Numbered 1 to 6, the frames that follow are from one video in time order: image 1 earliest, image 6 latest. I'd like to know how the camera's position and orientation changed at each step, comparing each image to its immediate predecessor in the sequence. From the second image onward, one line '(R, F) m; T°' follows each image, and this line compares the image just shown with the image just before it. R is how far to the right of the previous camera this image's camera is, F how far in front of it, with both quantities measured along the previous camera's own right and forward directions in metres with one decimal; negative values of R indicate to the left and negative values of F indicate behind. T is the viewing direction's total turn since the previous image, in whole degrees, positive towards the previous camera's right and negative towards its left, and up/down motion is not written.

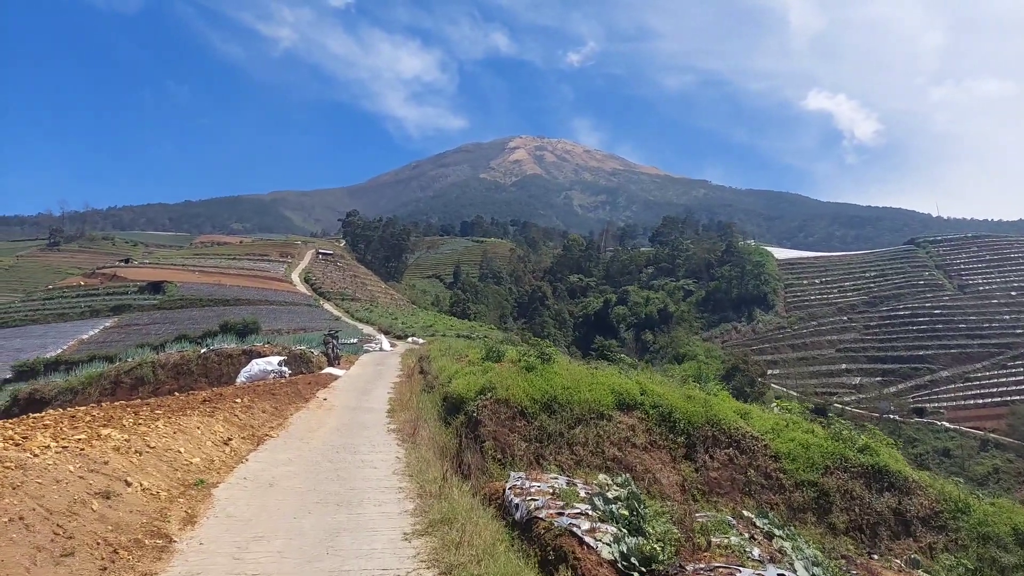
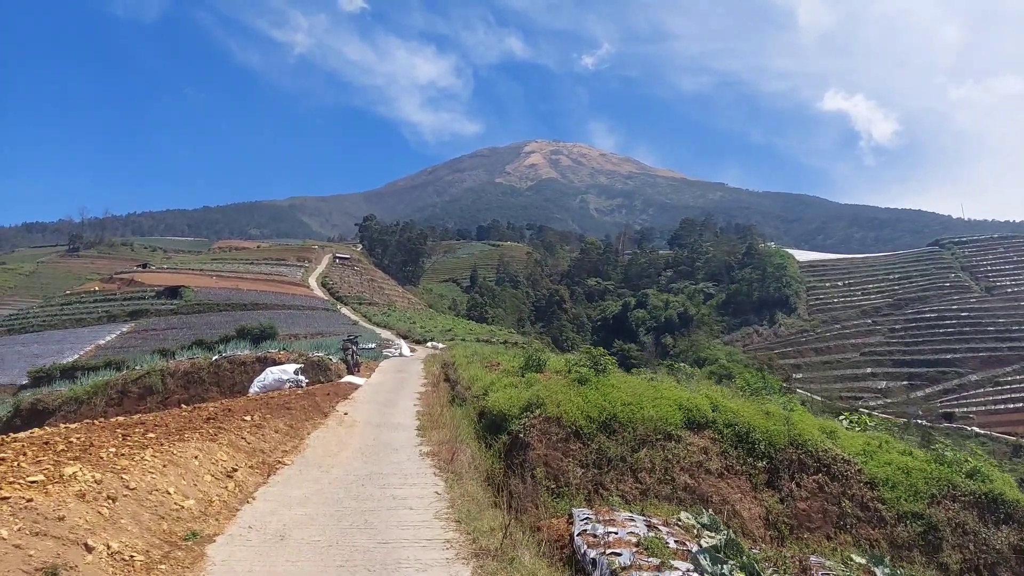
(-0.5, +1.3) m; -2°
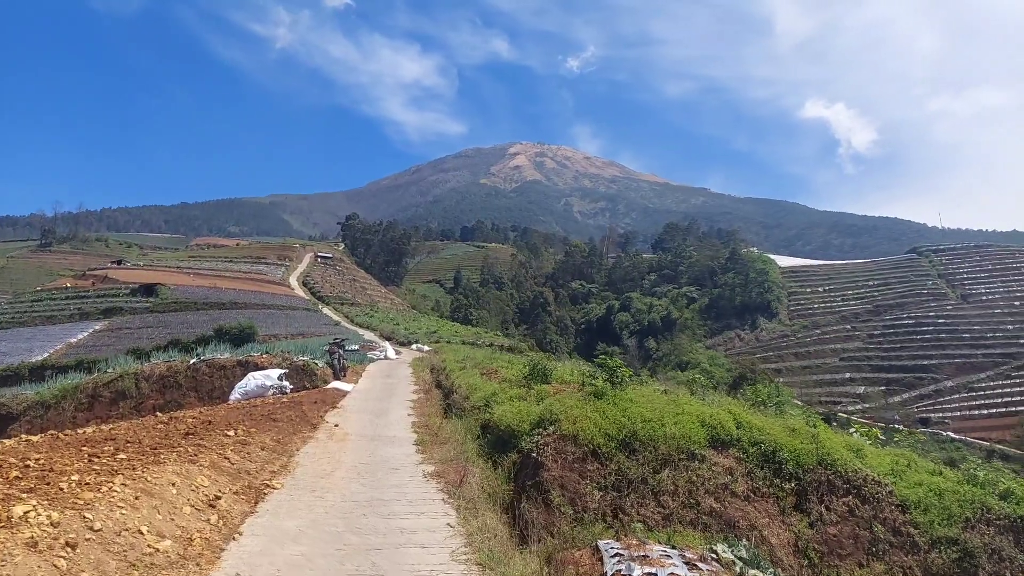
(-0.4, +0.6) m; +2°
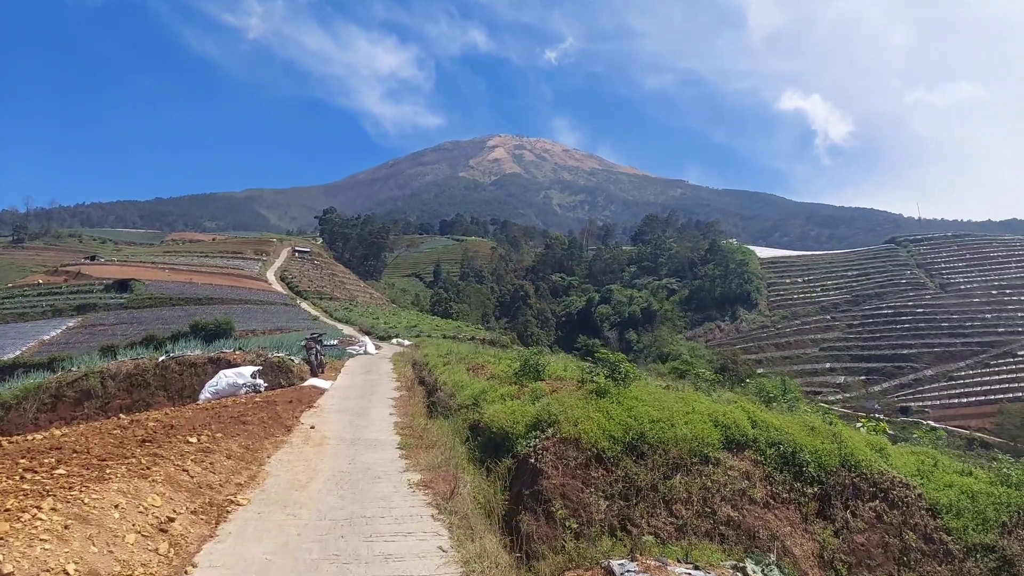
(-0.1, +0.7) m; +2°
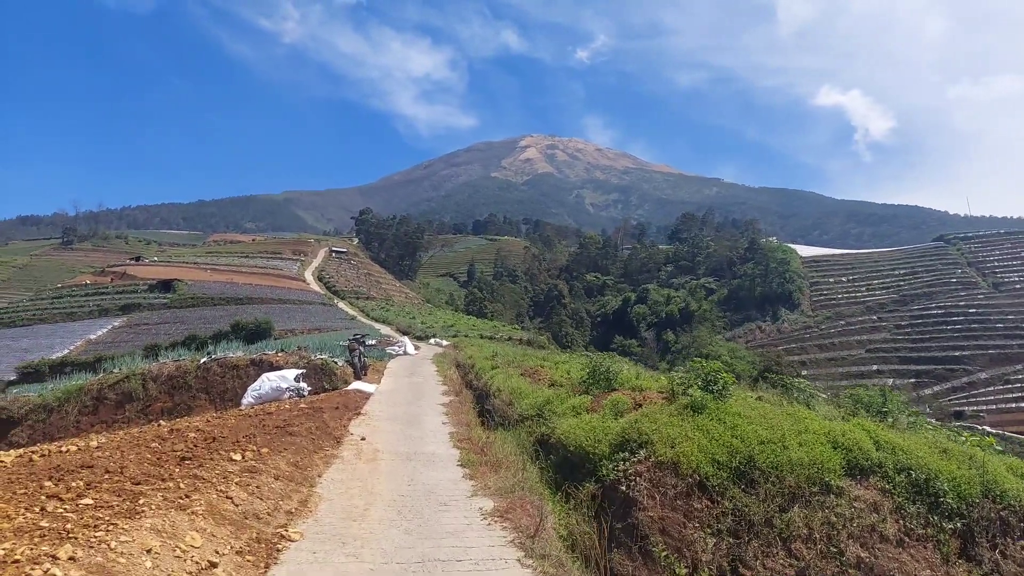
(-0.5, +0.9) m; -3°
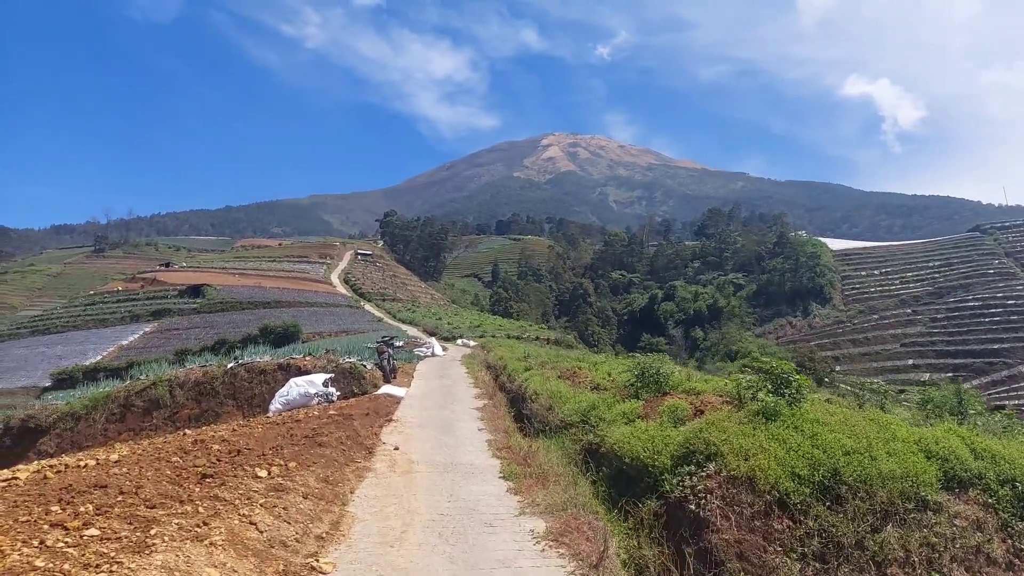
(-0.2, +0.6) m; -2°
